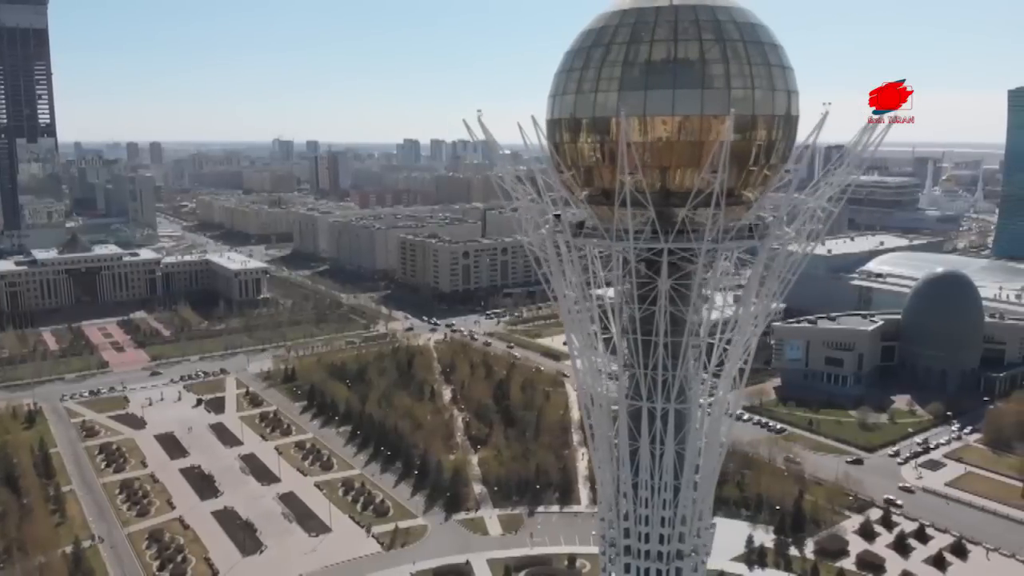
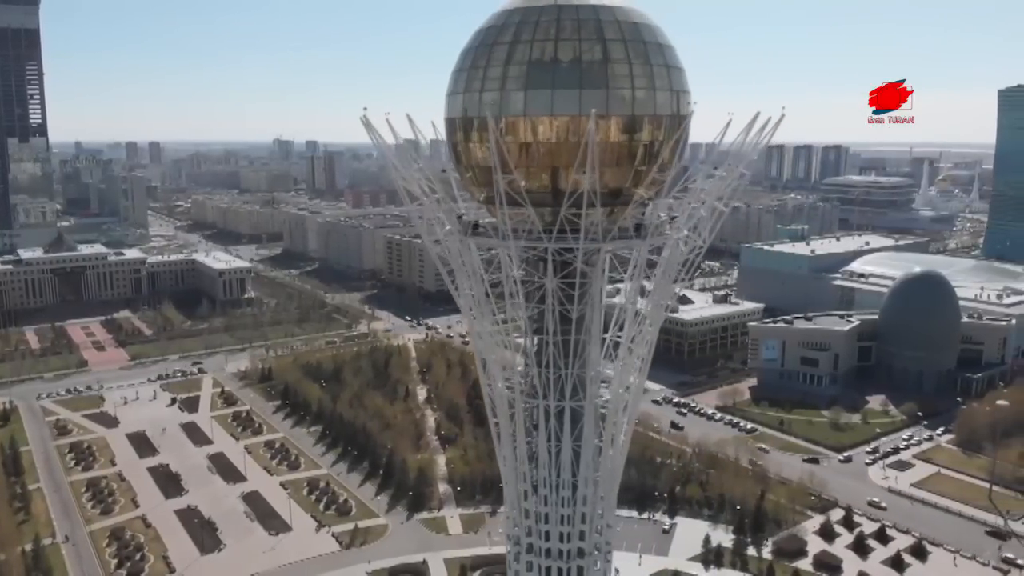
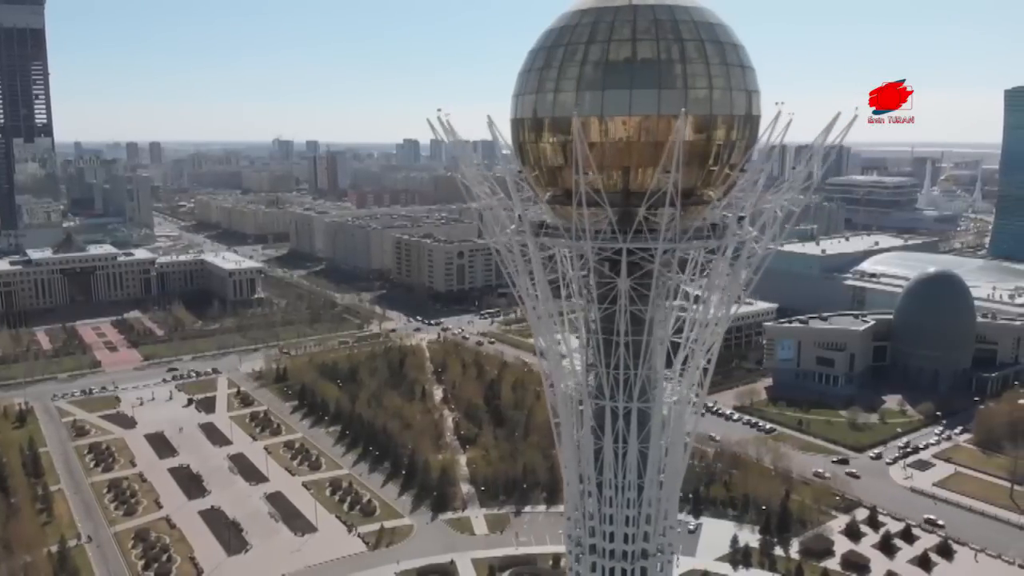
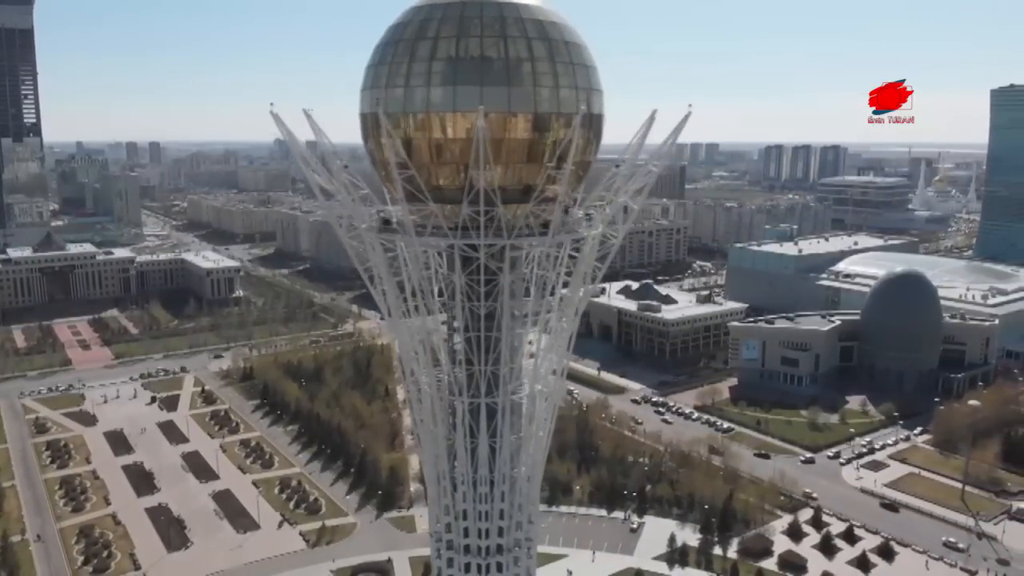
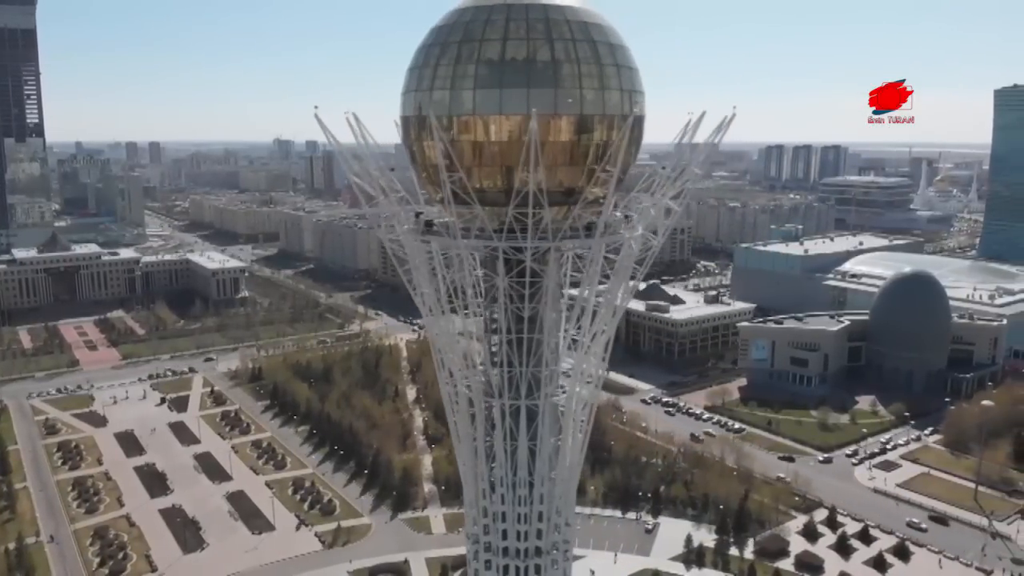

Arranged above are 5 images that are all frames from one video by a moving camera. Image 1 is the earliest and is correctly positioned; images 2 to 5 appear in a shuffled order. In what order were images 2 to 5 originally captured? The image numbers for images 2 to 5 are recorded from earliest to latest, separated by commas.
3, 2, 5, 4
